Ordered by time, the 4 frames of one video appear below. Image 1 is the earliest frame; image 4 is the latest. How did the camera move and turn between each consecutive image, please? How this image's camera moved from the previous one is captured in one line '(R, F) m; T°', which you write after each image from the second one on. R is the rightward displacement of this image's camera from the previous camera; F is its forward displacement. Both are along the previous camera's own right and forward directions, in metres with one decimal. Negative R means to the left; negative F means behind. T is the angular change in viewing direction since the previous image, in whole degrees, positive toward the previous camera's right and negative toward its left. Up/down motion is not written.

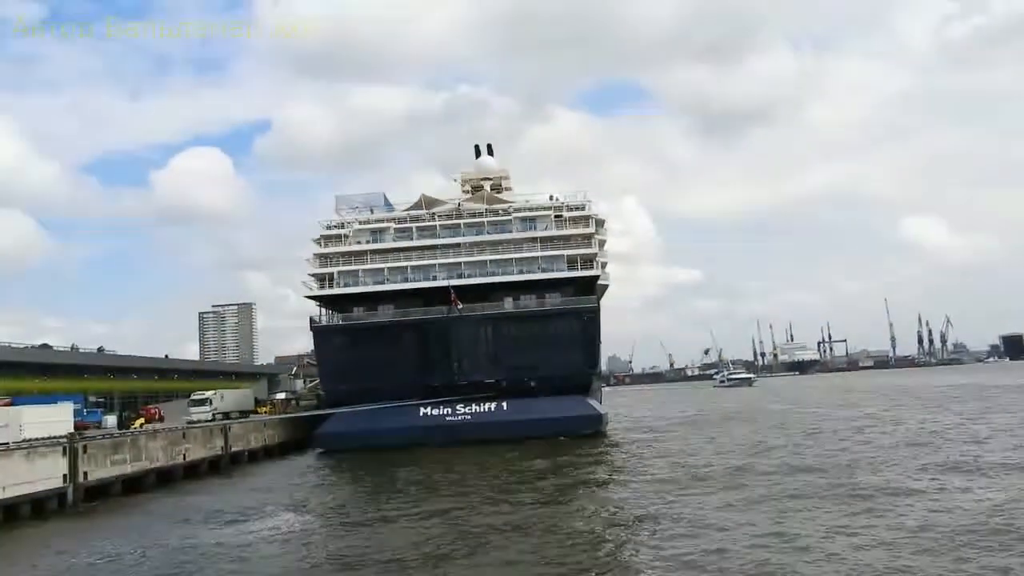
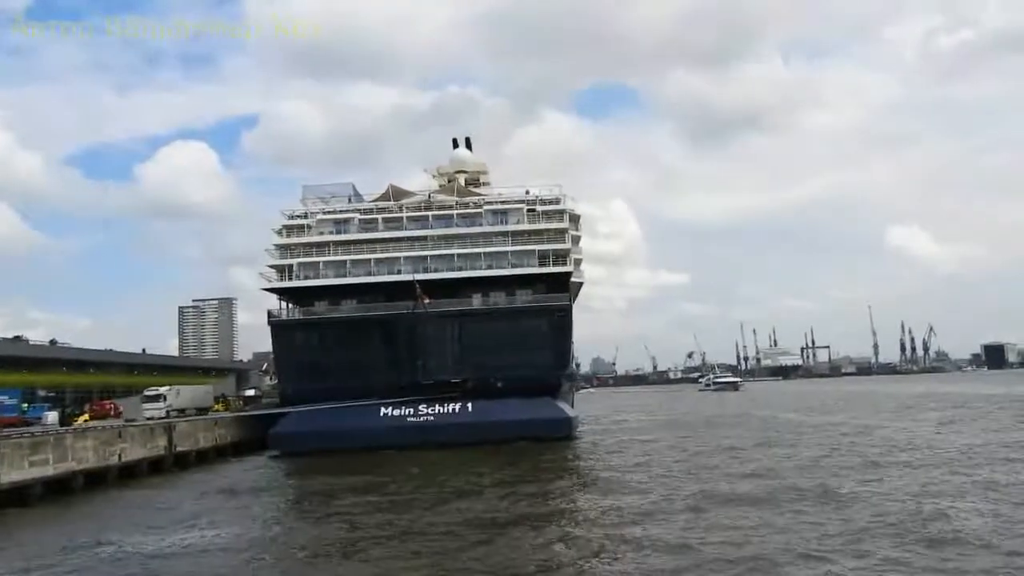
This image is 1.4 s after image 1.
(+0.6, +1.4) m; +1°
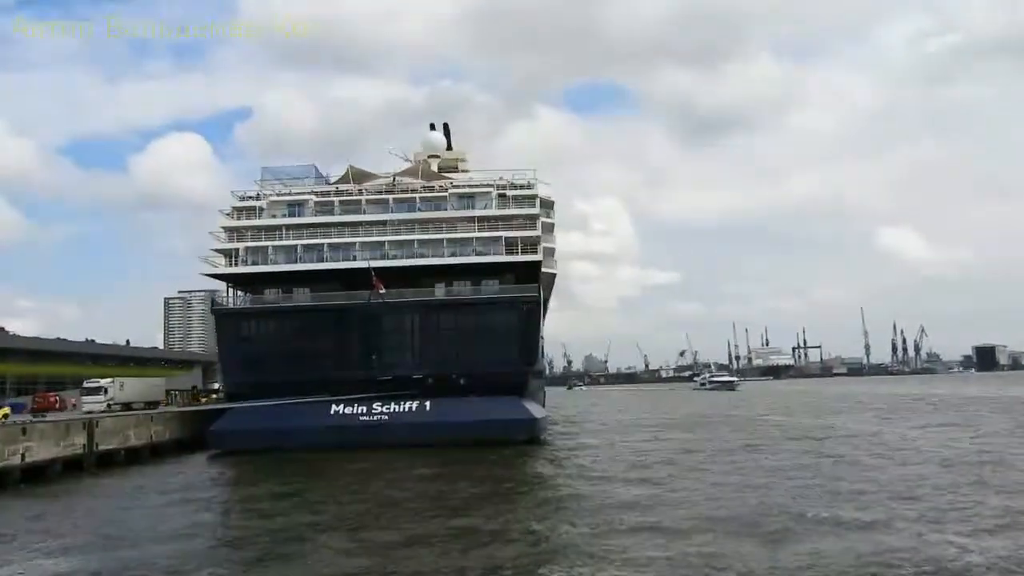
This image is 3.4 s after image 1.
(+0.9, +2.2) m; 0°
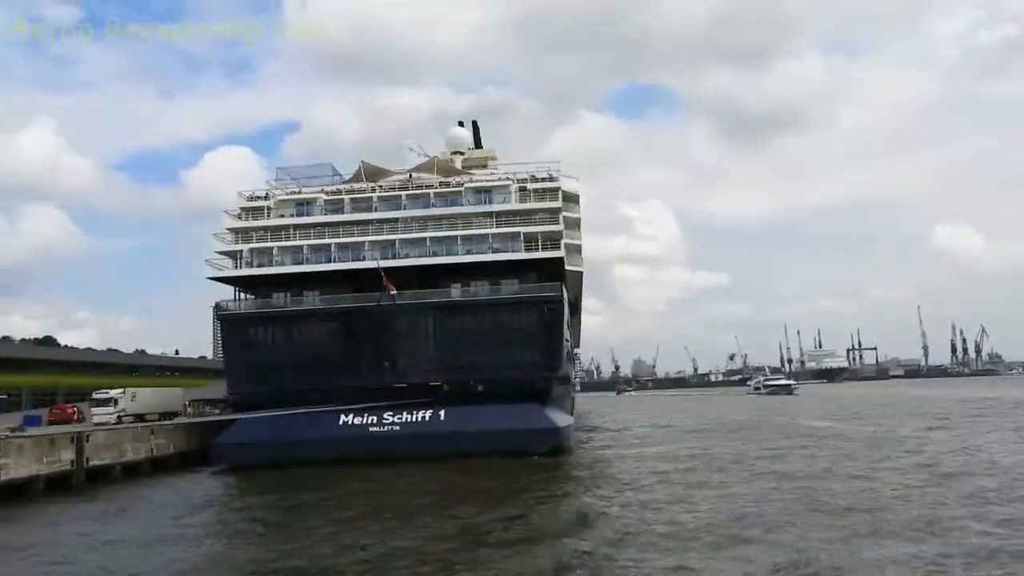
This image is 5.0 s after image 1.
(+0.8, +2.0) m; -3°
